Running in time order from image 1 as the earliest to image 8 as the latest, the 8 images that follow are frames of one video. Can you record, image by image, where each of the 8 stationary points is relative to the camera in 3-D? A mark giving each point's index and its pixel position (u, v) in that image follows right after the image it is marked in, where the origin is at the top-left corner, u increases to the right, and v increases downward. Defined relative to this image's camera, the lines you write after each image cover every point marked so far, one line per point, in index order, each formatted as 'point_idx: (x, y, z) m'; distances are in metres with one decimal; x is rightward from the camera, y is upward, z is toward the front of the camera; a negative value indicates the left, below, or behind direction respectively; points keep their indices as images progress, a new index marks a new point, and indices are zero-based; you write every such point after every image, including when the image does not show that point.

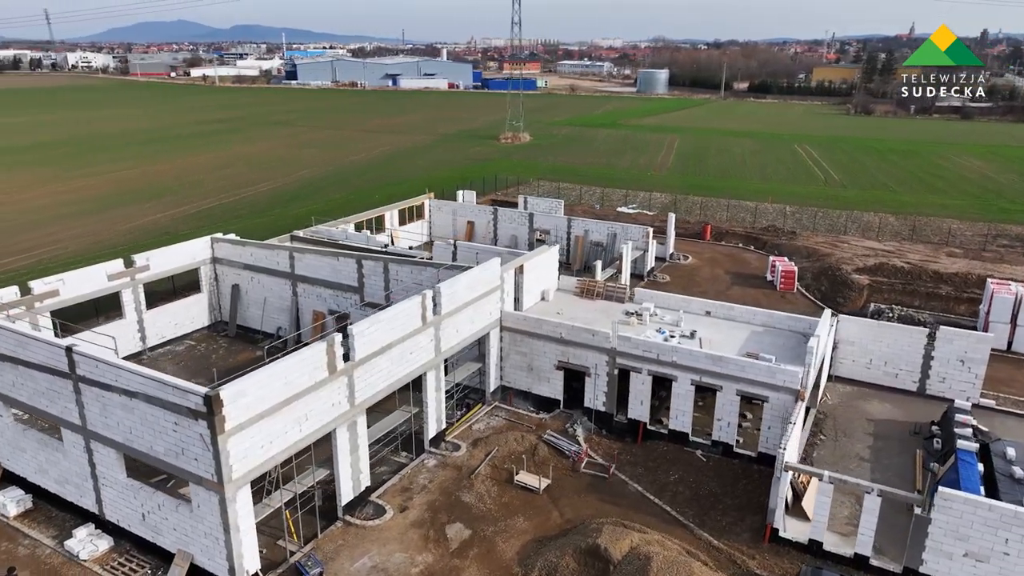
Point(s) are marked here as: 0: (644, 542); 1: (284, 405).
0: (+3.2, -6.2, +17.4) m
1: (-5.2, -2.7, +16.4) m
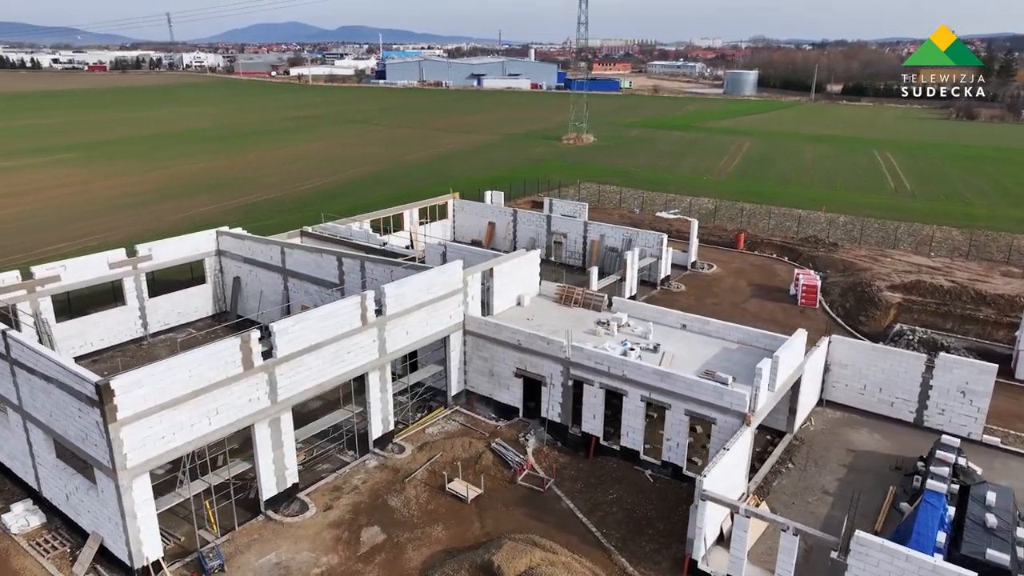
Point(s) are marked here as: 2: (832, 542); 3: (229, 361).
0: (+0.8, -6.5, +16.7) m
1: (-7.6, -2.6, +16.7) m
2: (+6.8, -5.2, +14.9) m
3: (-6.9, -1.8, +17.4) m
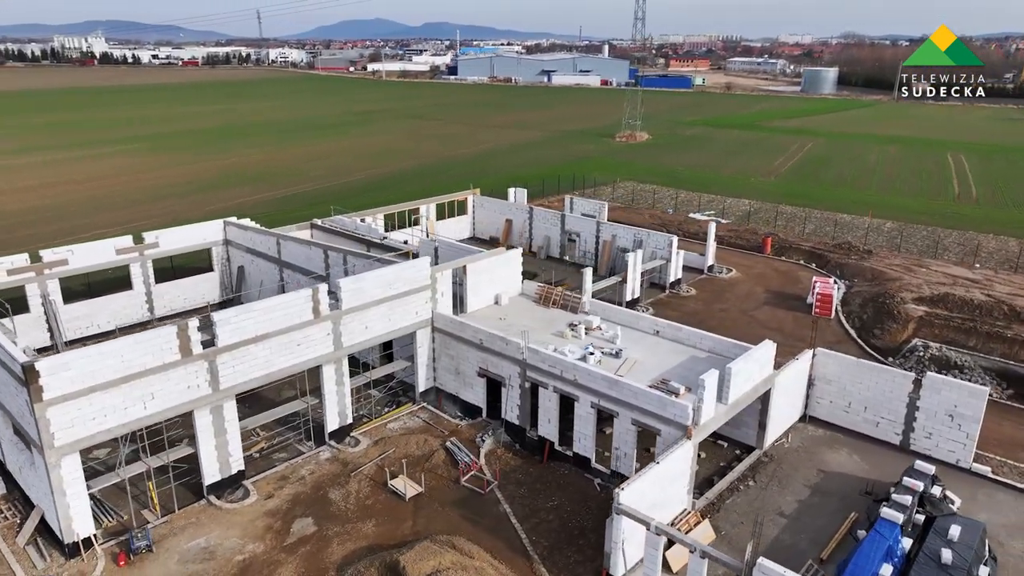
0: (-1.3, -6.5, +16.4) m
1: (-9.5, -2.3, +17.3) m
2: (+4.6, -5.4, +14.0) m
3: (-8.7, -1.5, +17.9) m
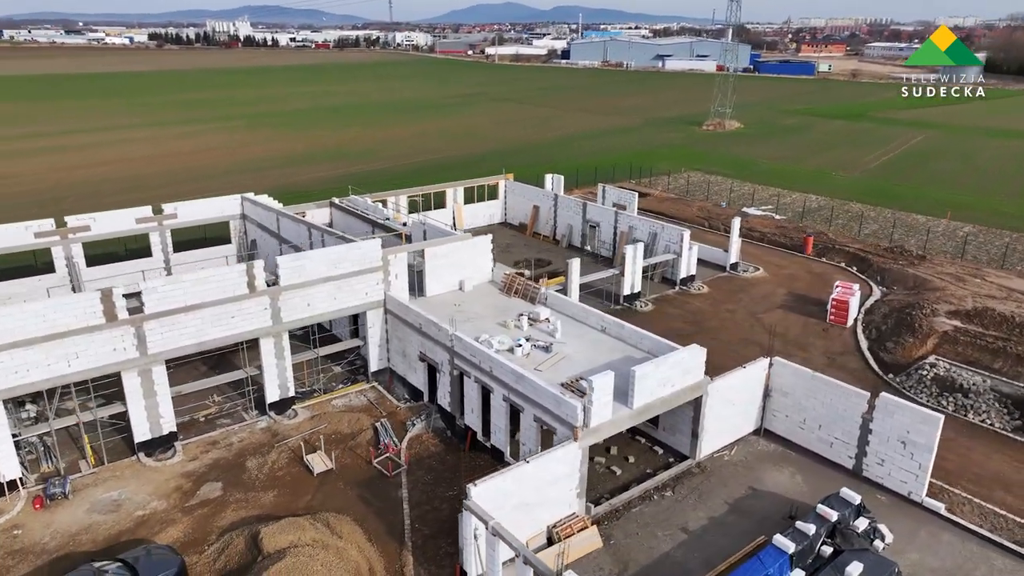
0: (-4.6, -6.0, +16.7) m
1: (-12.3, -1.4, +18.7) m
2: (+0.9, -5.4, +13.4) m
3: (-11.4, -0.6, +19.2) m
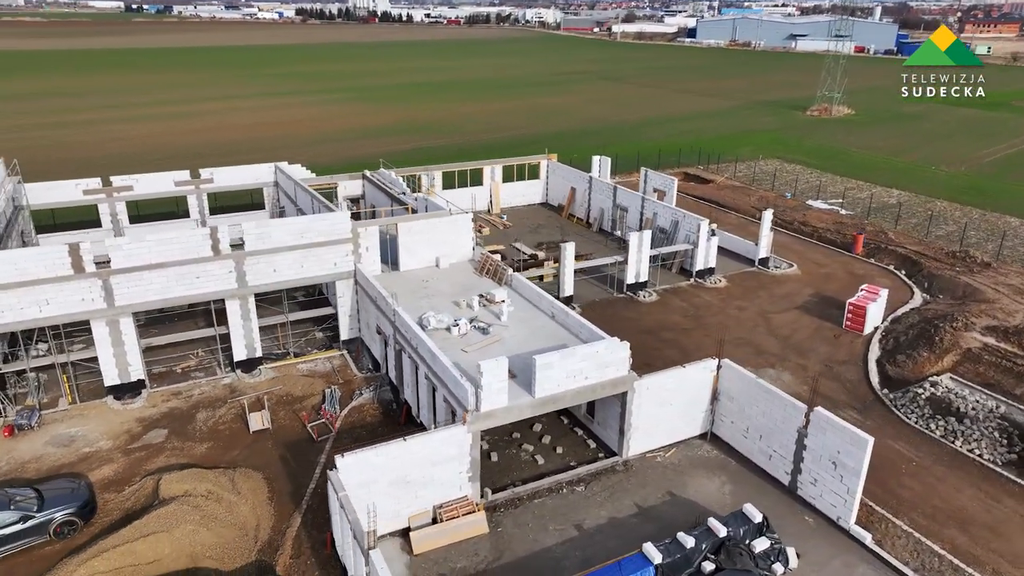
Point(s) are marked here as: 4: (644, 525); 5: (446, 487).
0: (-7.5, -5.2, +17.6) m
1: (-14.5, +0.1, +20.7) m
2: (-2.6, -5.0, +13.4) m
3: (-13.5, +0.7, +21.0) m
4: (+3.3, -6.0, +17.9) m
5: (-1.7, -4.9, +17.6) m
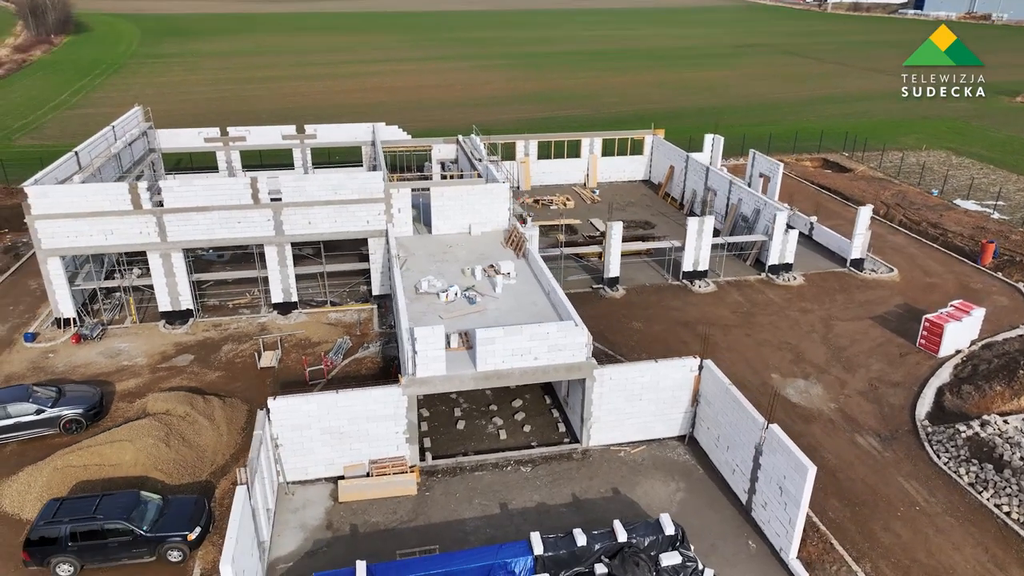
0: (-9.0, -3.6, +19.6) m
1: (-14.4, +2.4, +24.0) m
2: (-5.3, -4.0, +14.3) m
3: (-13.3, +3.0, +24.0) m
4: (+1.4, -5.5, +17.3) m
5: (-3.3, -4.0, +18.1) m
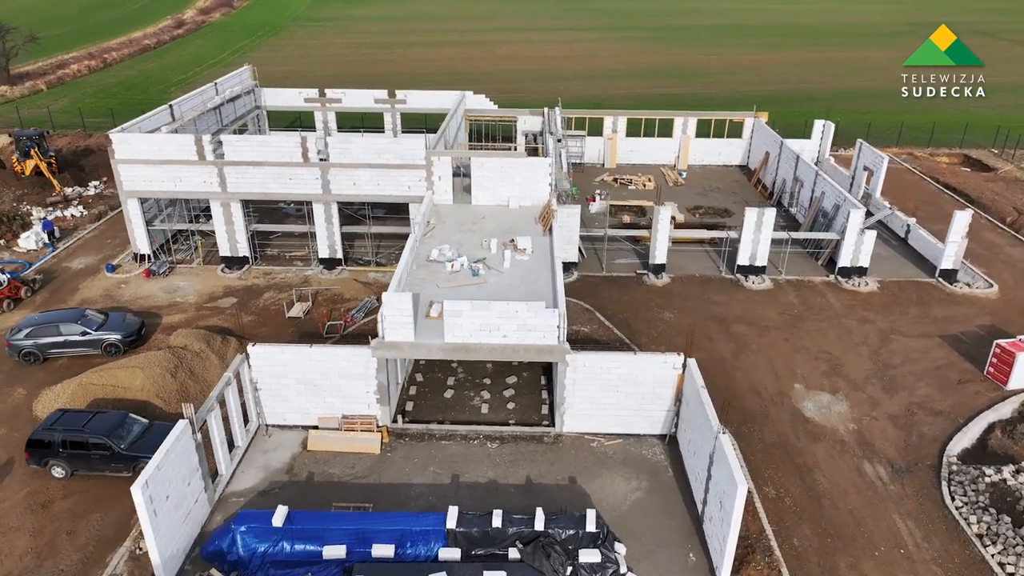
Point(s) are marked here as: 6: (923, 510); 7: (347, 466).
0: (-9.4, -2.0, +21.4) m
1: (-13.2, +4.7, +26.5) m
2: (-6.9, -2.9, +15.5) m
3: (-12.1, +5.1, +26.3) m
4: (+0.1, -5.0, +17.1) m
5: (-4.2, -3.0, +18.8) m
6: (+9.8, -5.3, +16.9) m
7: (-4.2, -4.5, +18.0) m
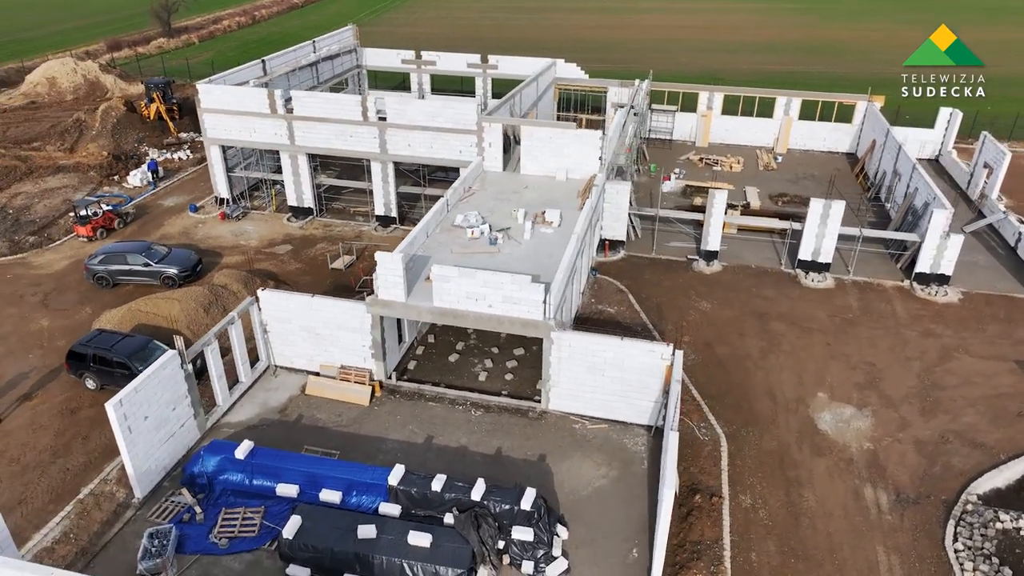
0: (-8.9, -0.2, +23.0) m
1: (-11.0, +7.0, +28.5) m
2: (-7.7, -1.6, +16.8) m
3: (-9.9, +7.3, +28.0) m
4: (-0.7, -4.3, +17.2) m
5: (-4.4, -1.8, +19.6) m
6: (+8.6, -5.5, +15.2) m
7: (-4.7, -3.3, +18.9) m
